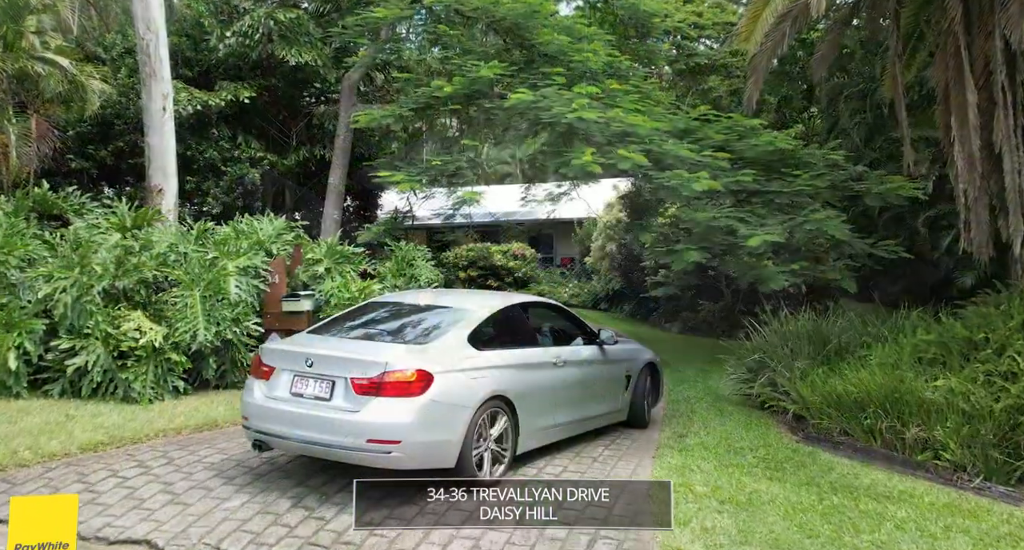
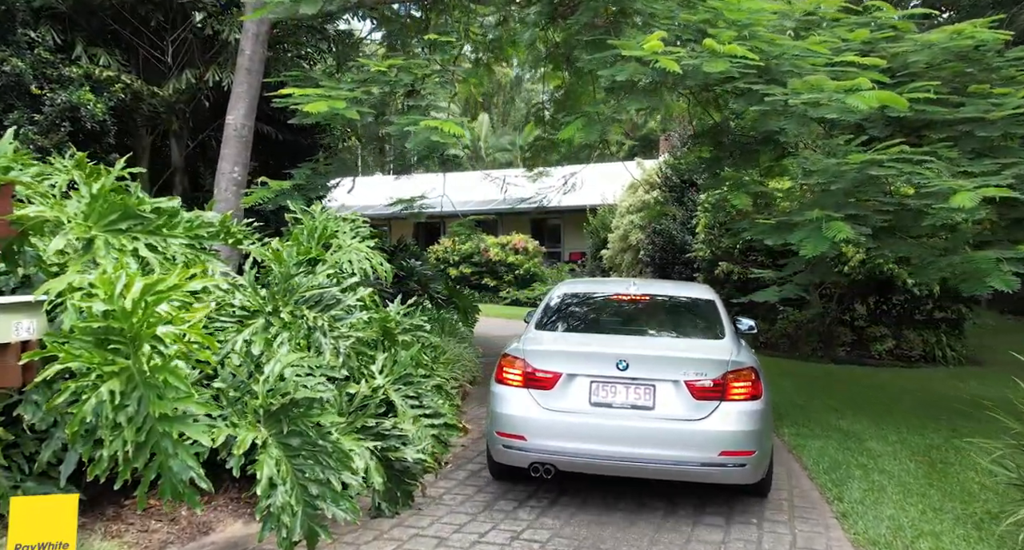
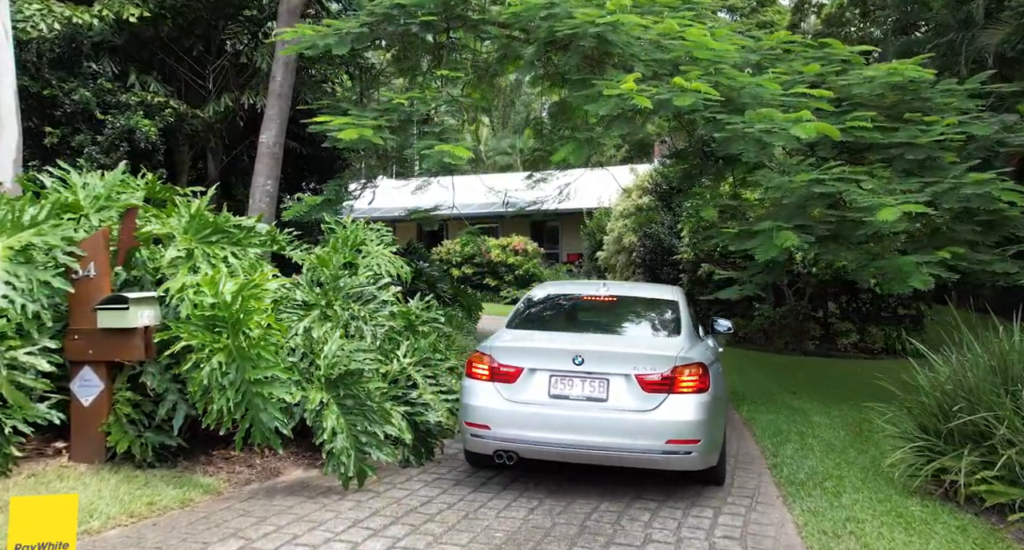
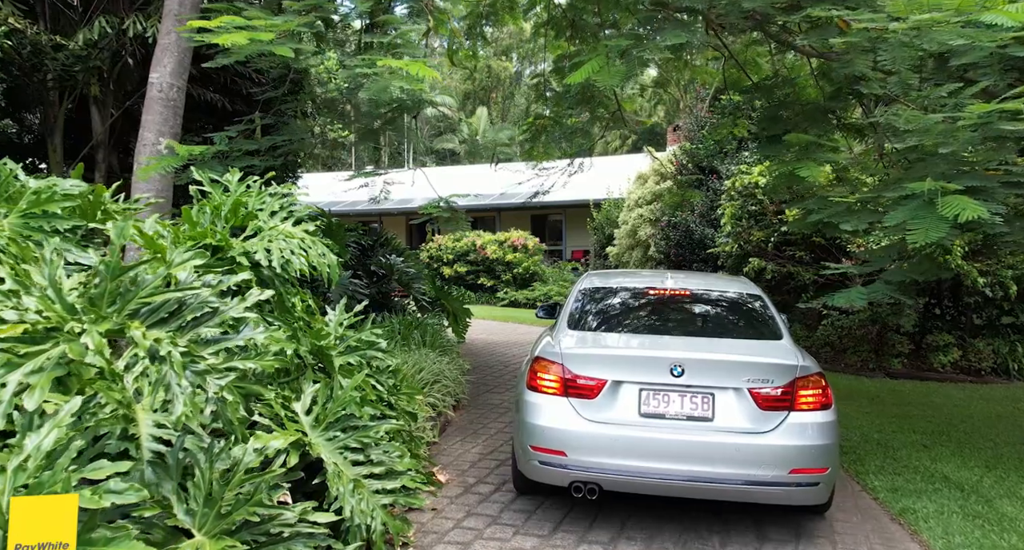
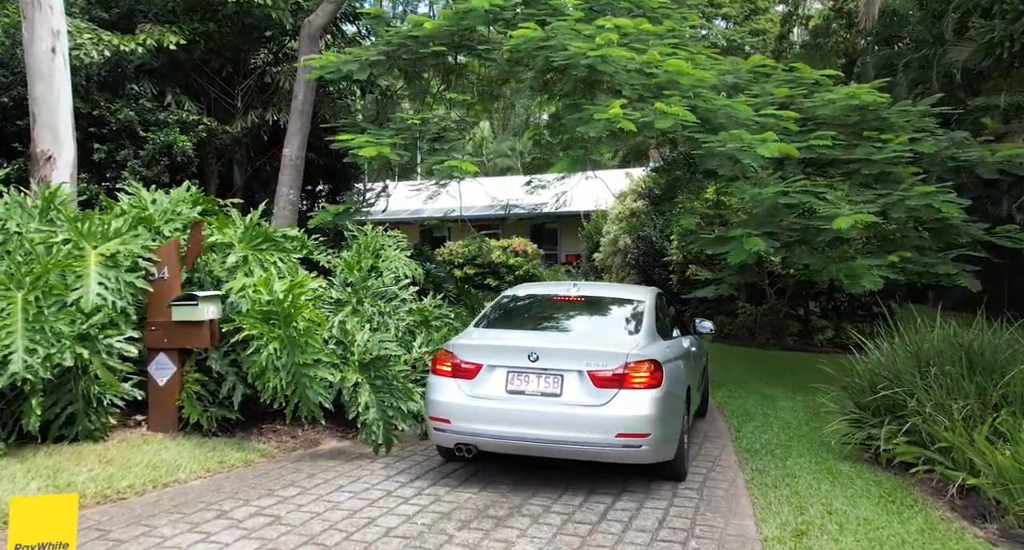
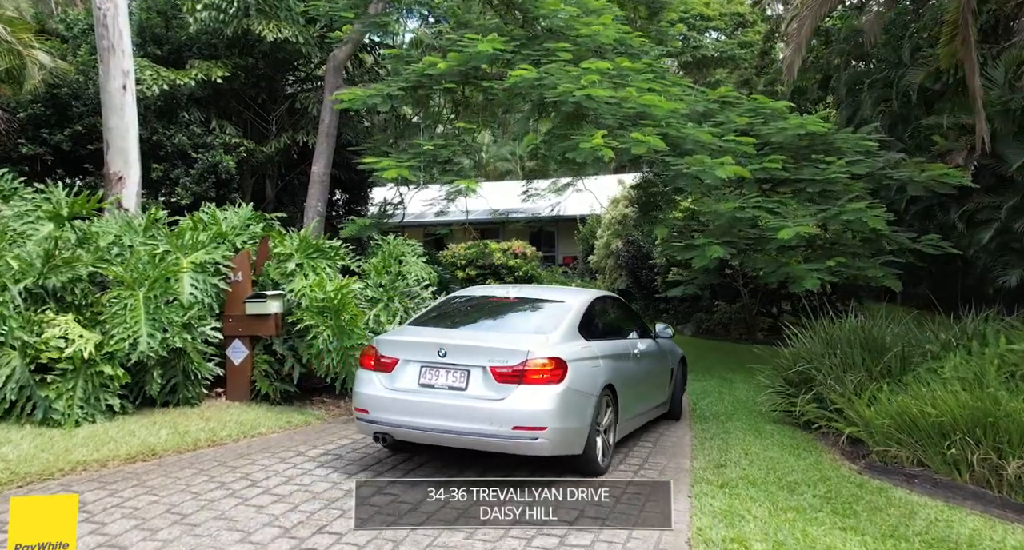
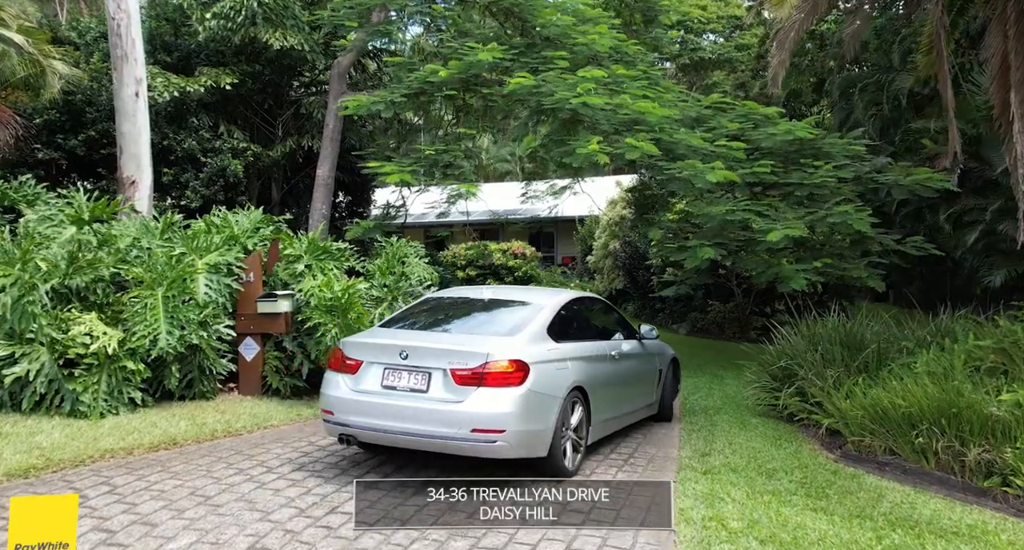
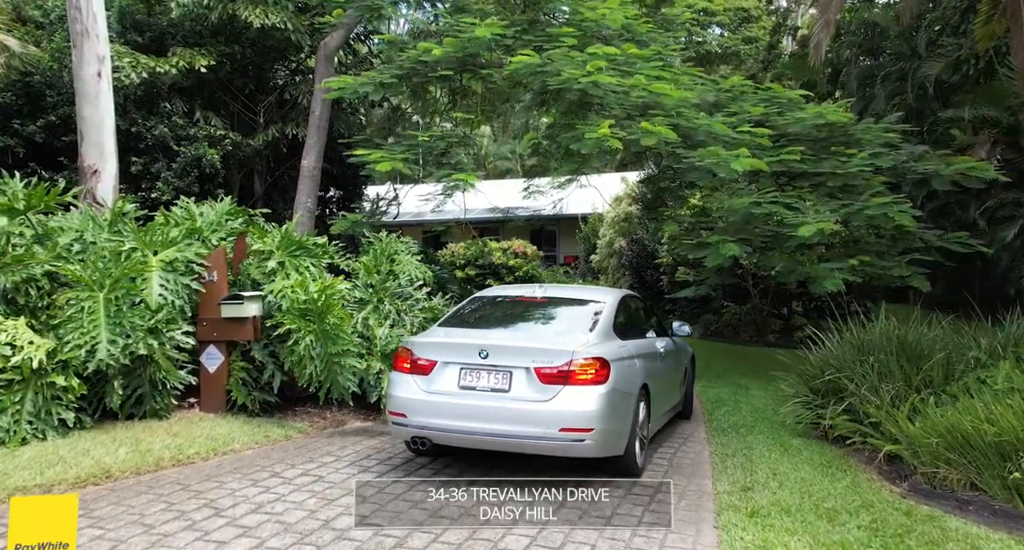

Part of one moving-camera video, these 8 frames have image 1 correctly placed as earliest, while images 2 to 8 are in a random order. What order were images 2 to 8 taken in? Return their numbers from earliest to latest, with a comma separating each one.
7, 6, 8, 5, 3, 2, 4
